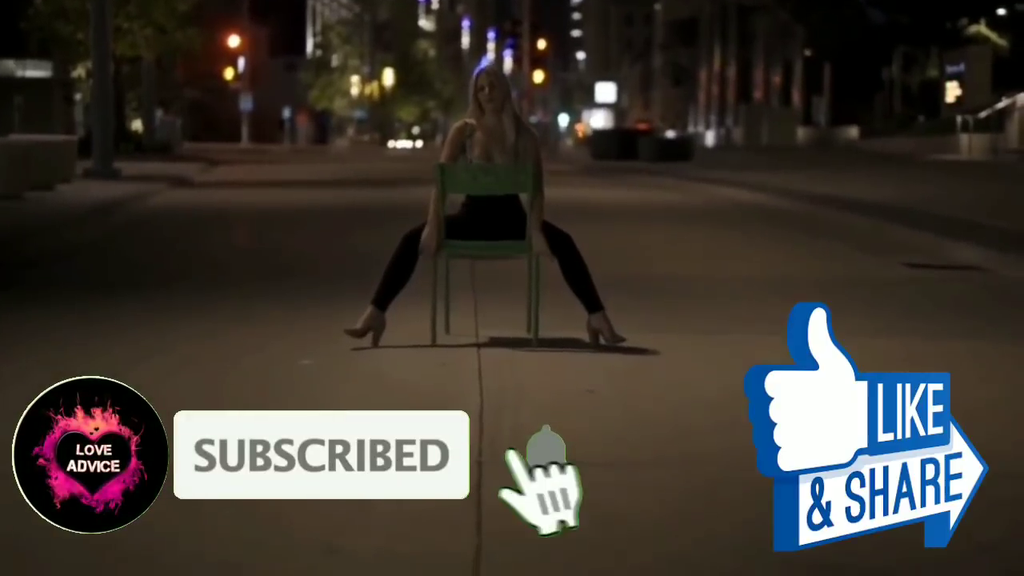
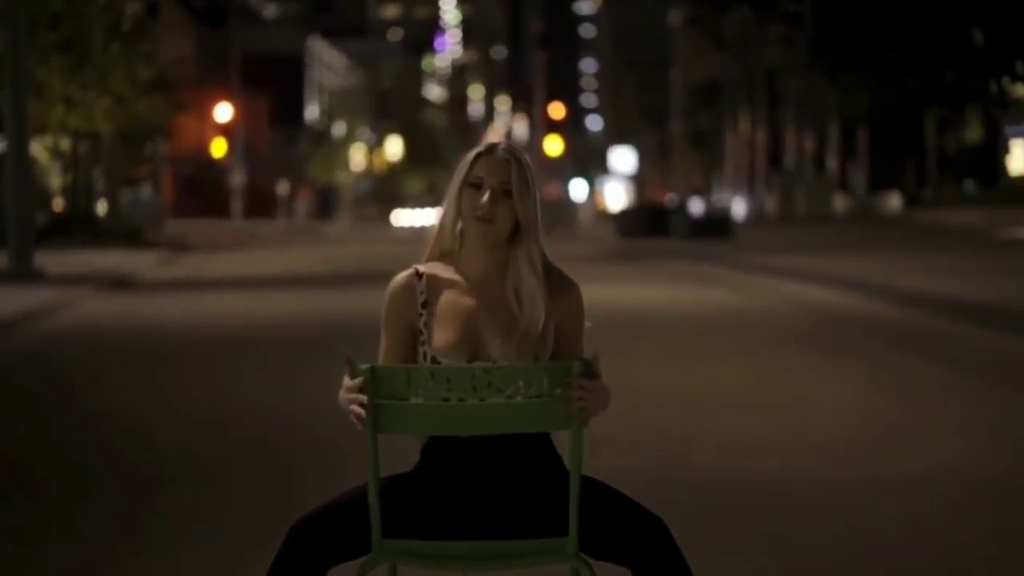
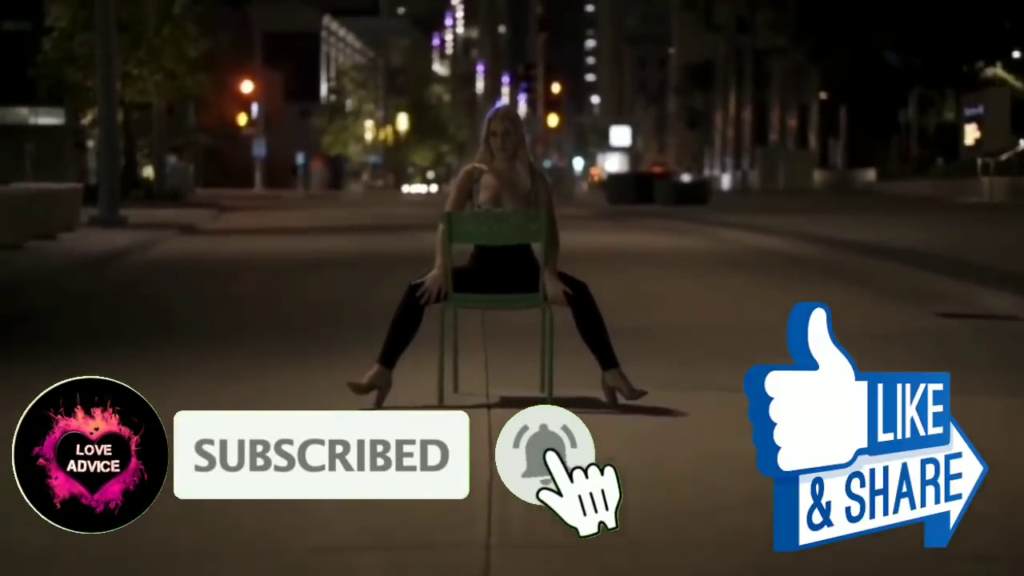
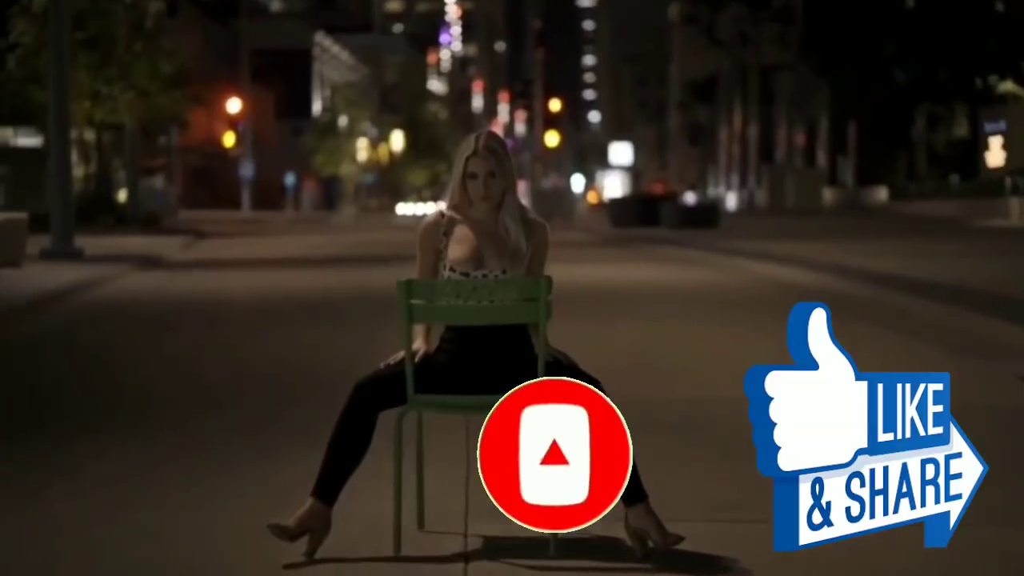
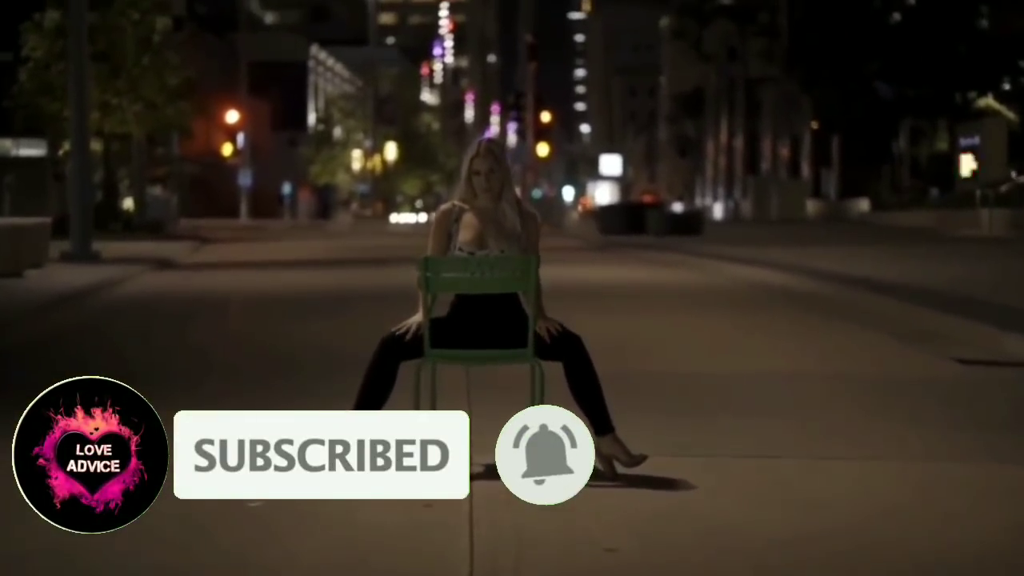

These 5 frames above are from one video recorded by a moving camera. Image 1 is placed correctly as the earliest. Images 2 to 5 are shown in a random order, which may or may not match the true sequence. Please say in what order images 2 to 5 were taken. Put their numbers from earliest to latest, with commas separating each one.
3, 5, 4, 2
